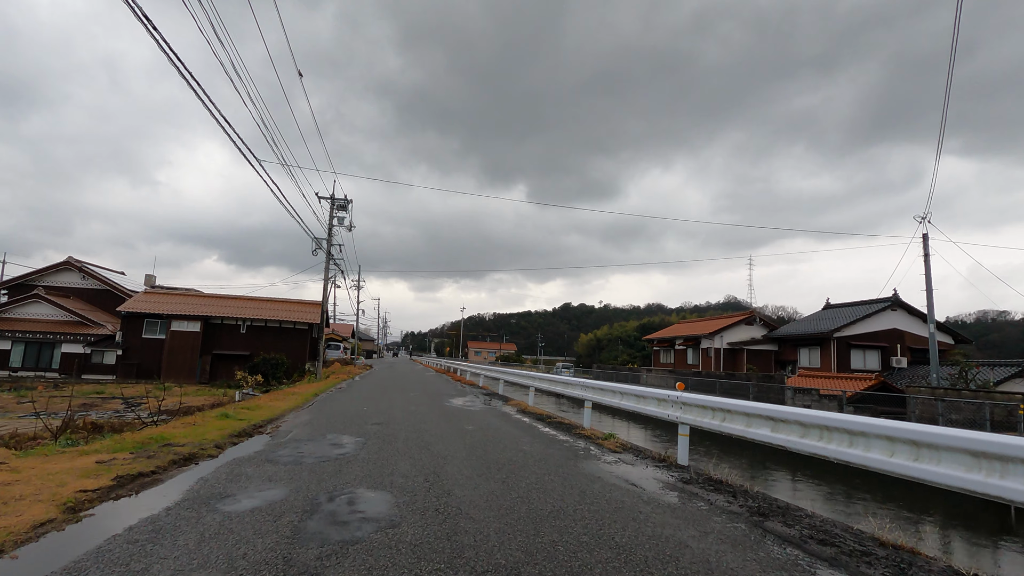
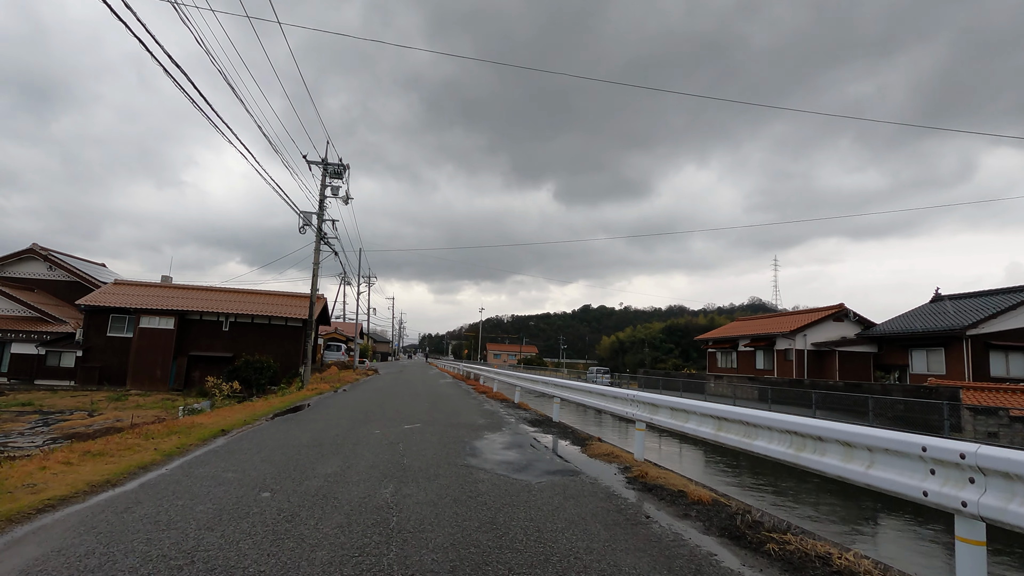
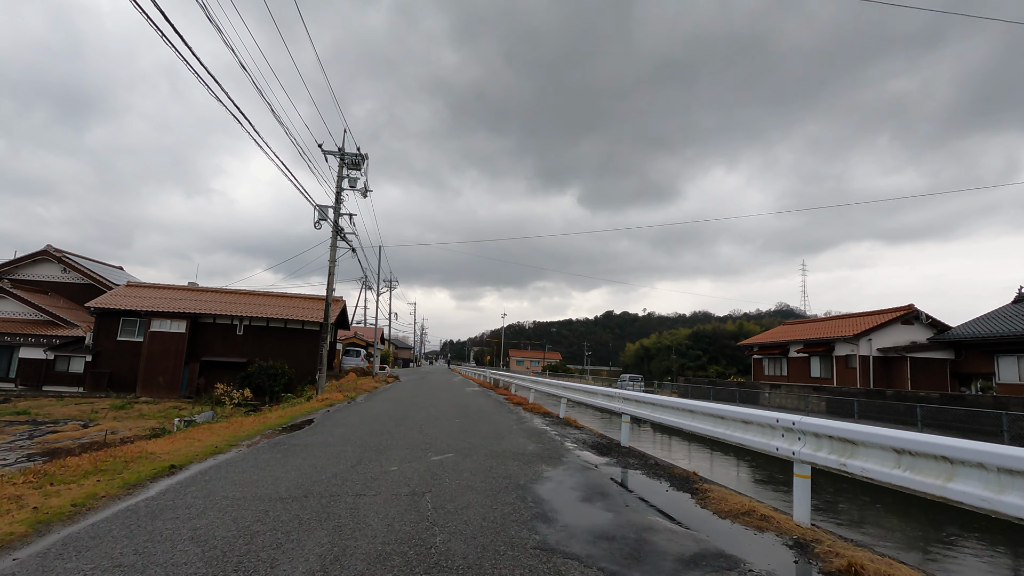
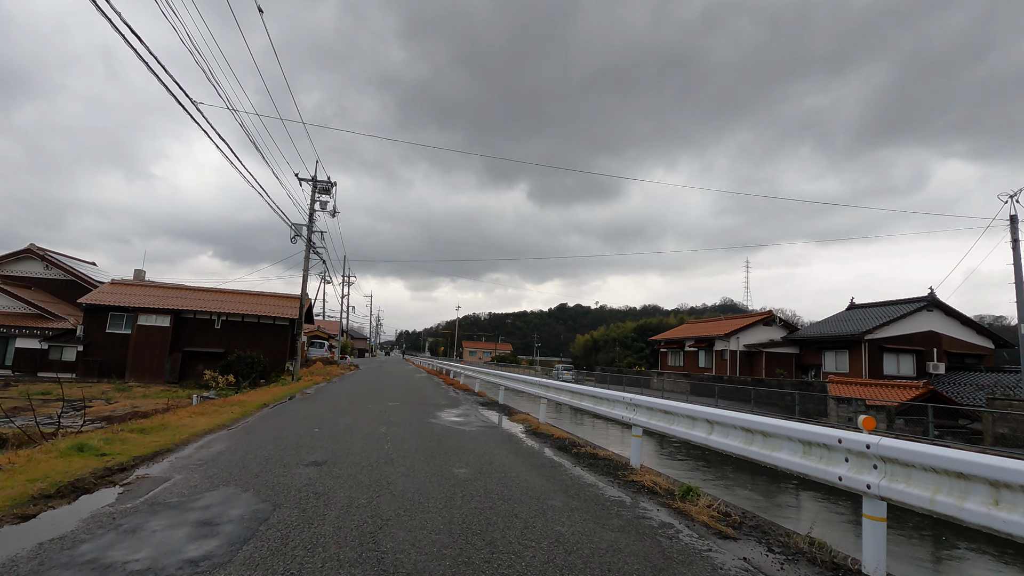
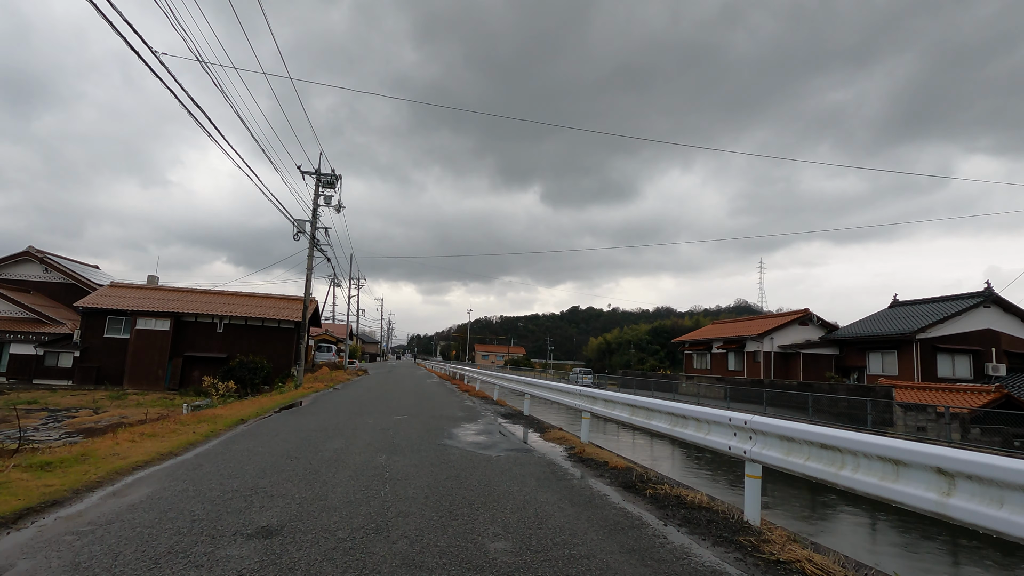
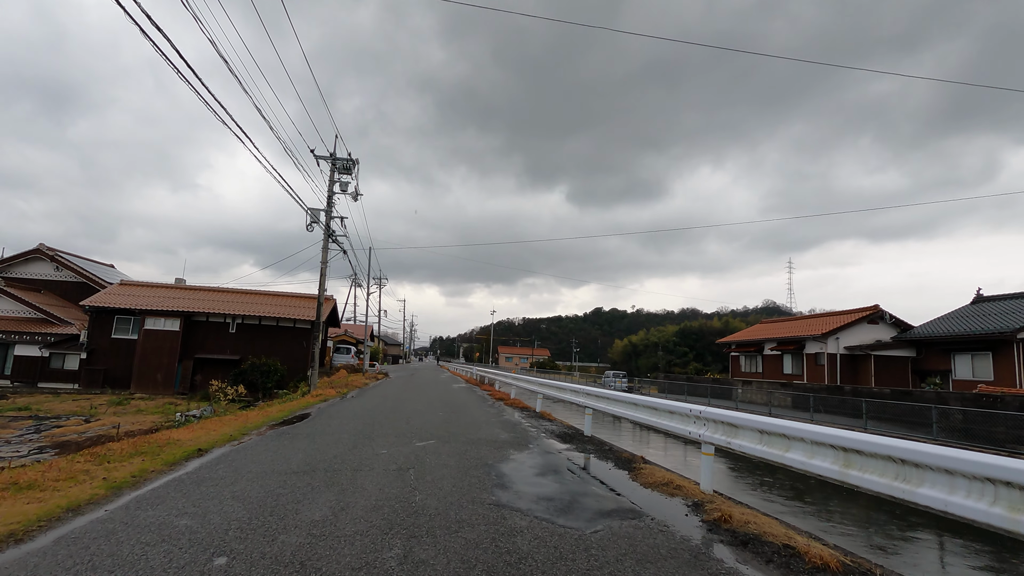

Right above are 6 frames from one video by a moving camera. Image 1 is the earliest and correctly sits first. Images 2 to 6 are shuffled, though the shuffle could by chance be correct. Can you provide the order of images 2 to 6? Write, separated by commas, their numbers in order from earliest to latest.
4, 5, 2, 6, 3
